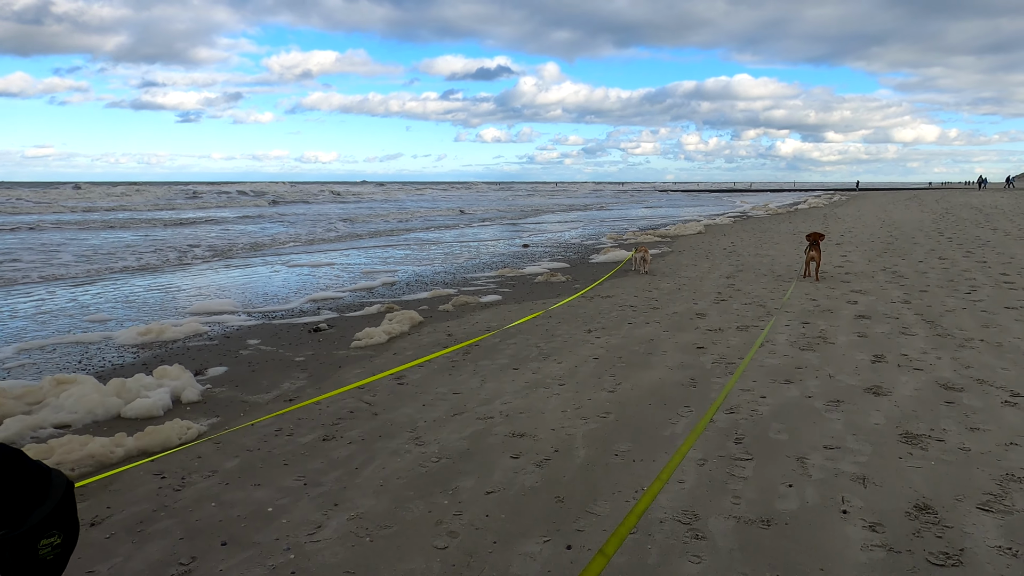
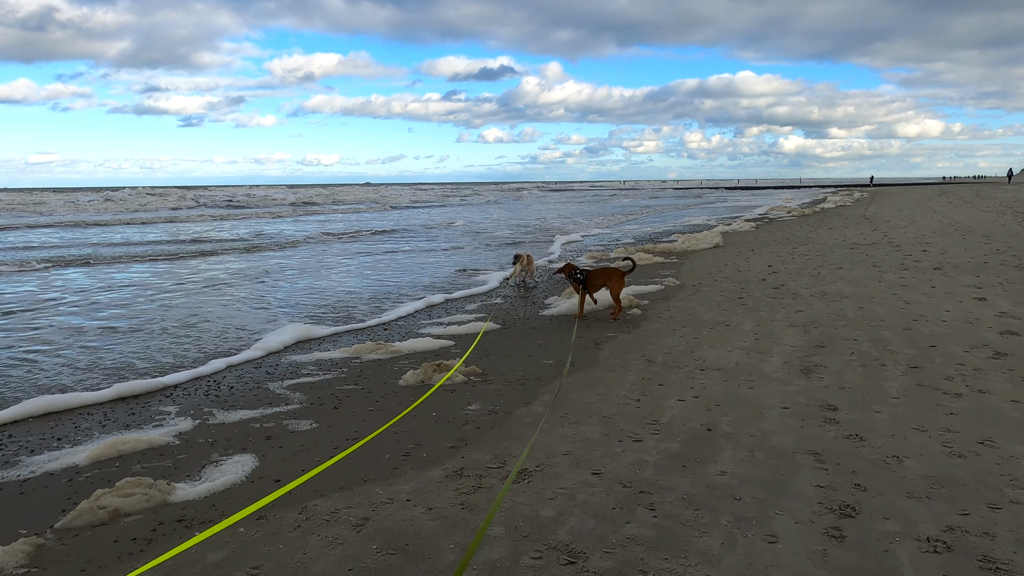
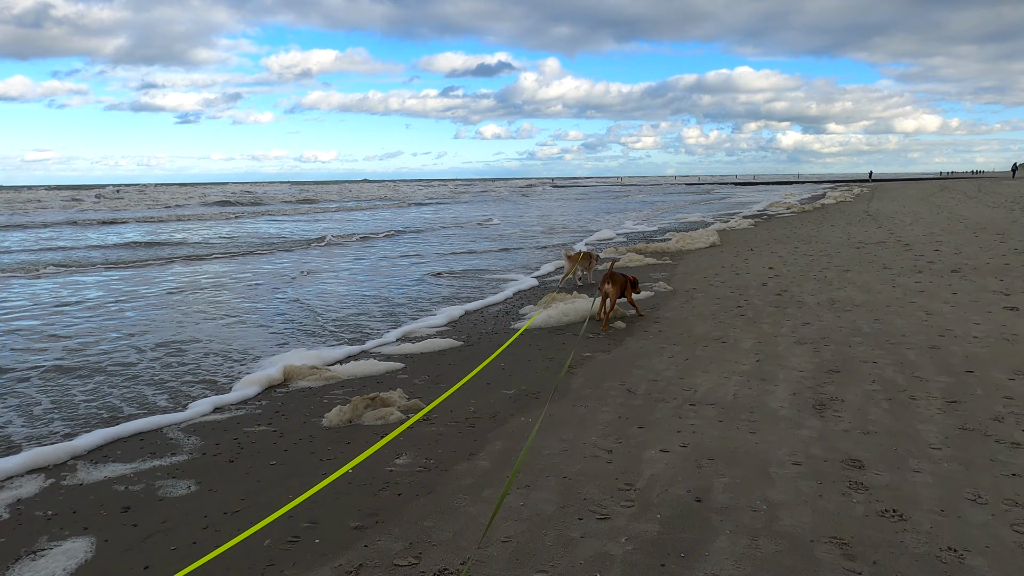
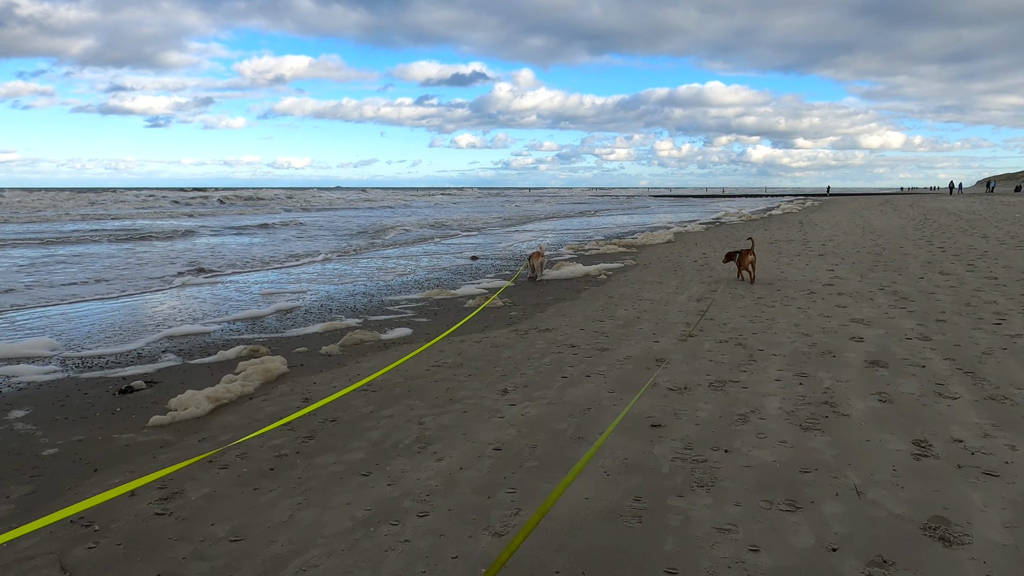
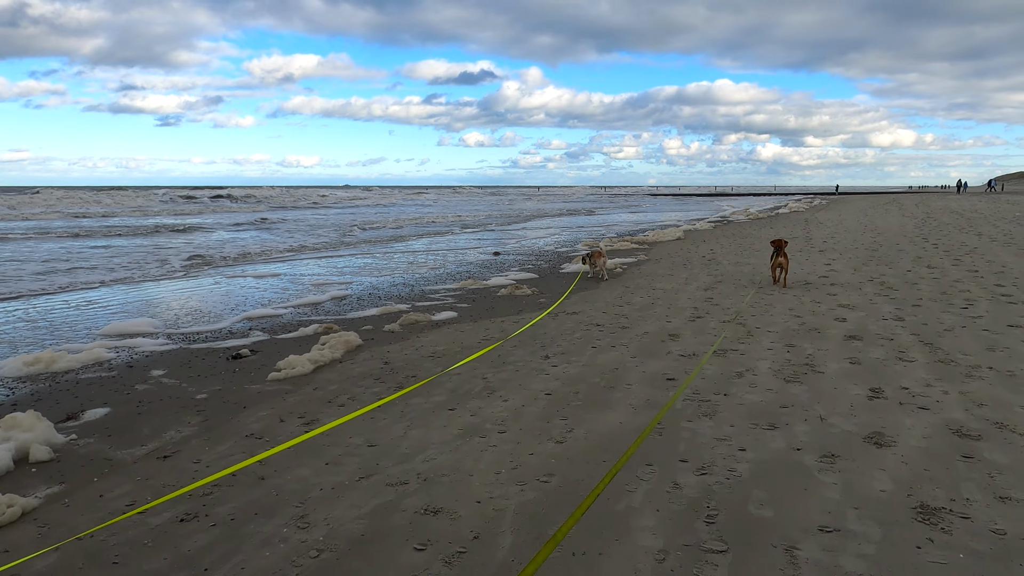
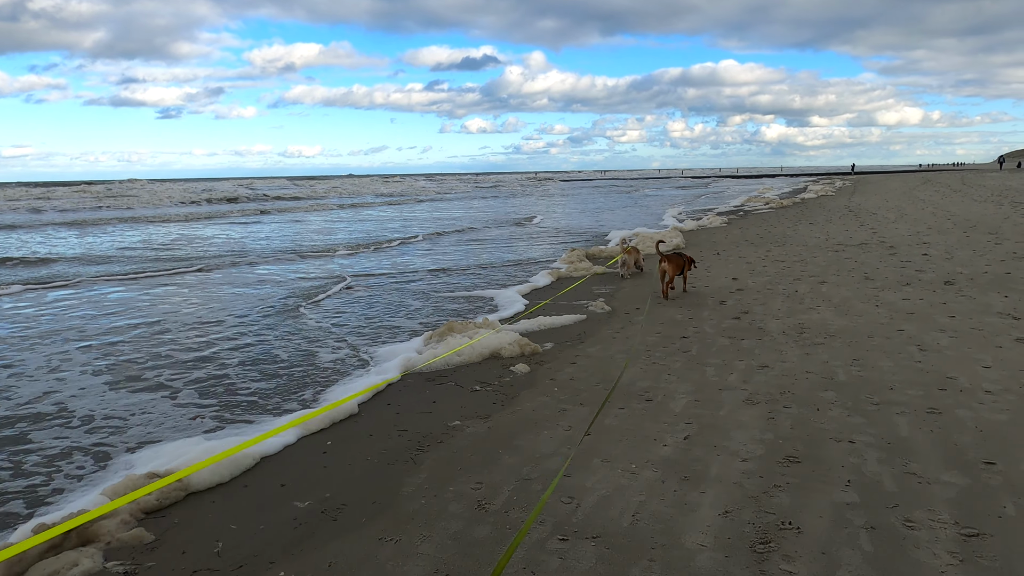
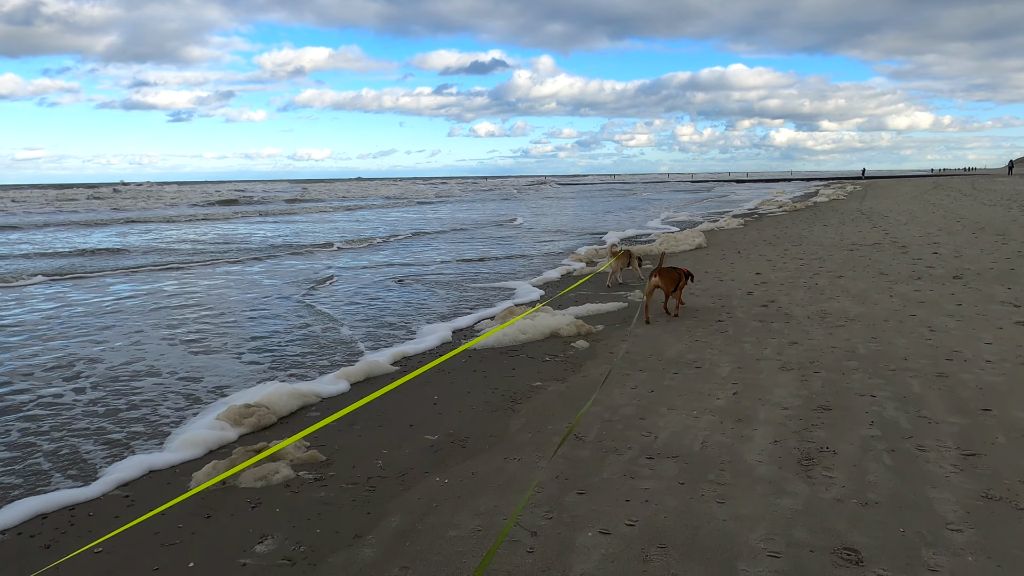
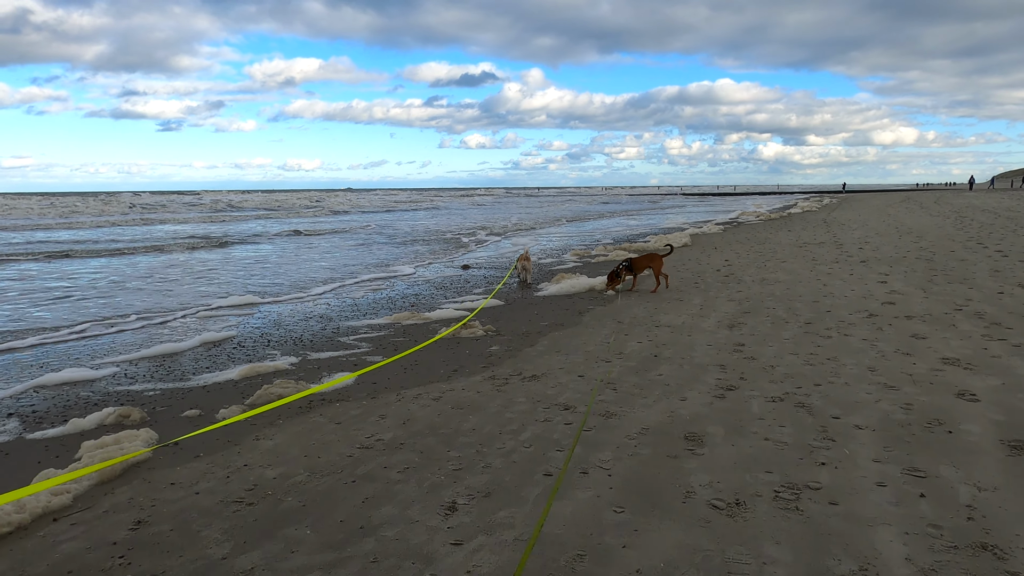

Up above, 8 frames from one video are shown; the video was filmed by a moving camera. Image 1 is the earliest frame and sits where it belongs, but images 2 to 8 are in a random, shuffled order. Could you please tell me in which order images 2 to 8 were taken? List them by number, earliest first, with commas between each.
5, 4, 8, 2, 3, 7, 6
